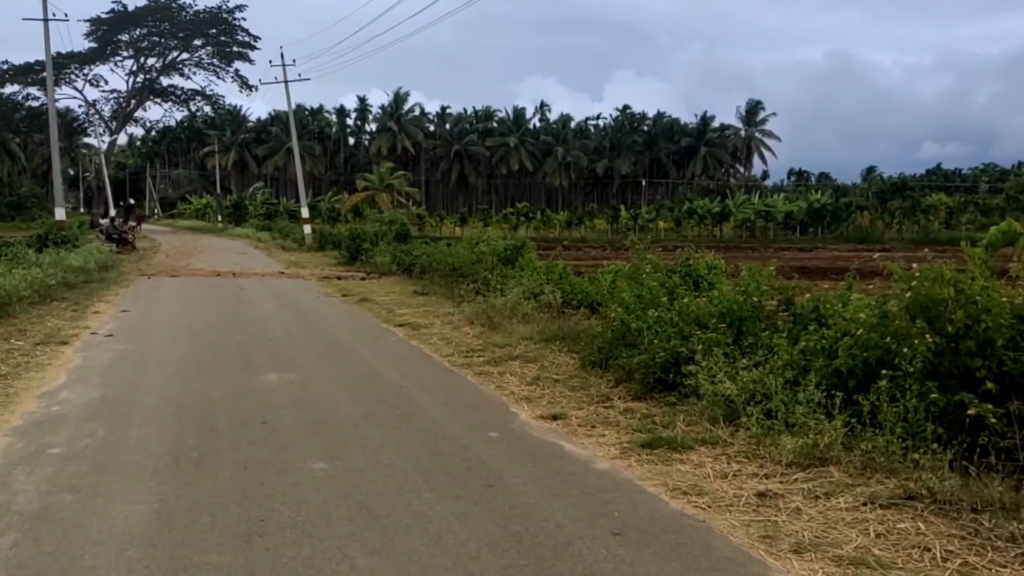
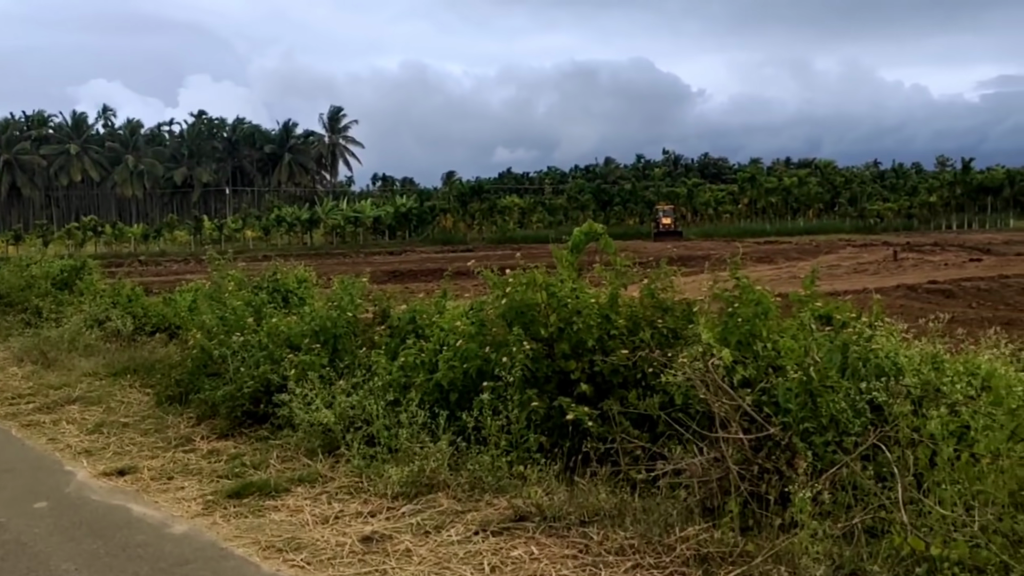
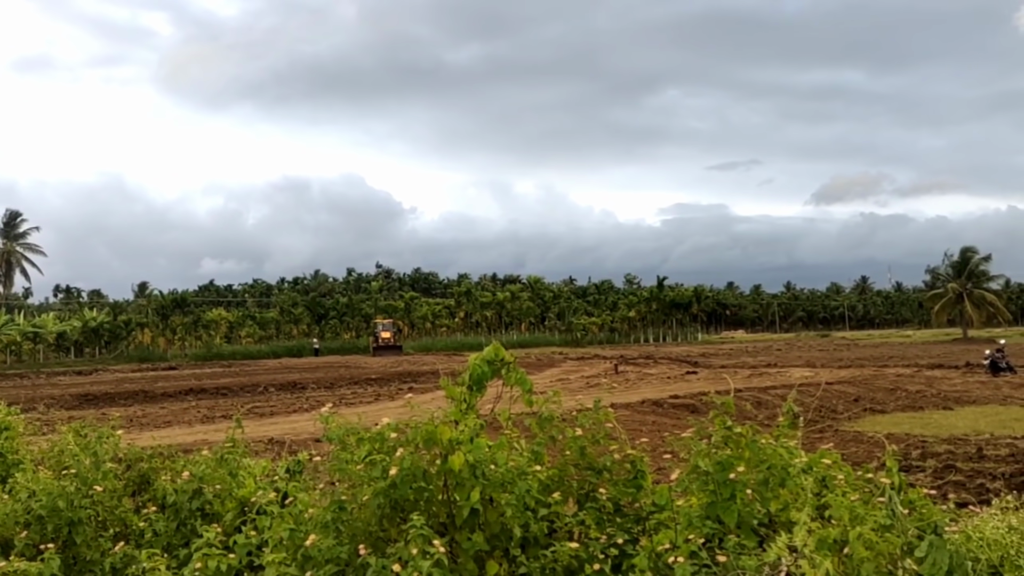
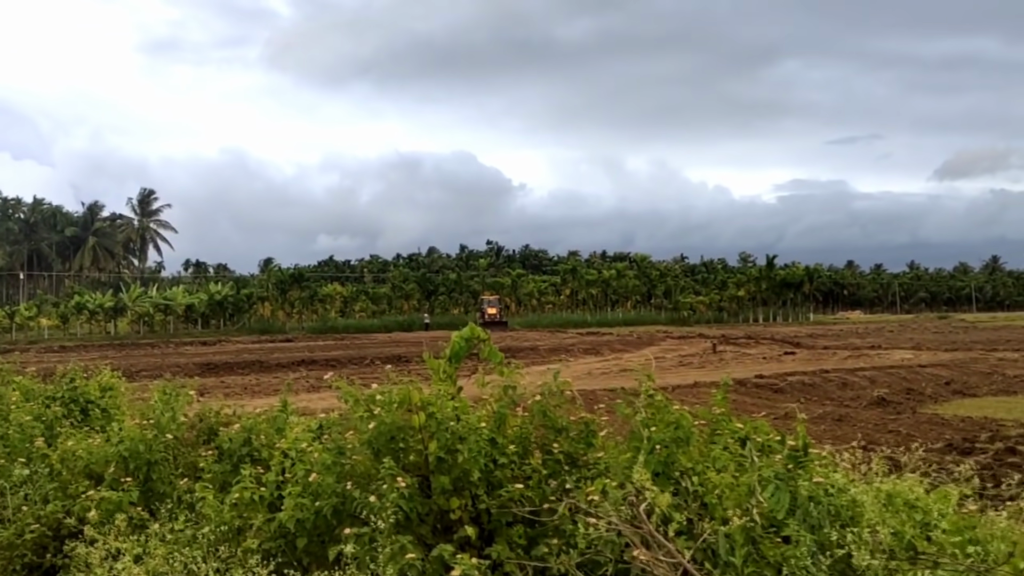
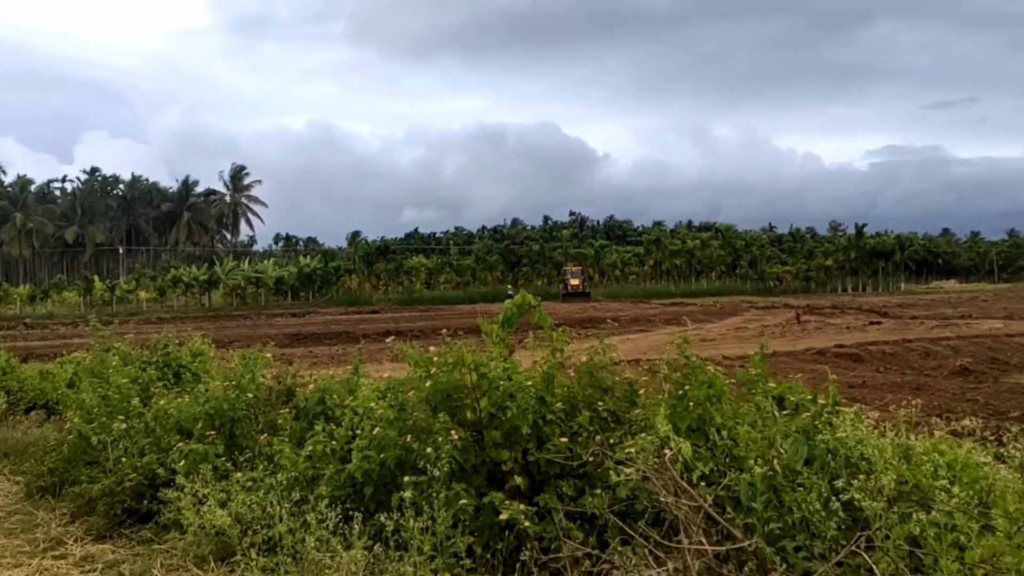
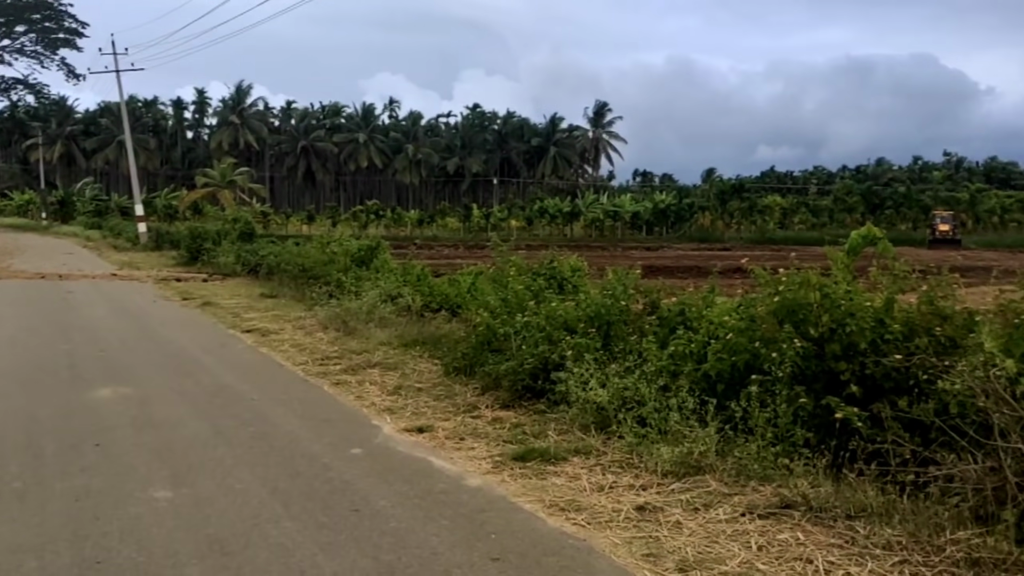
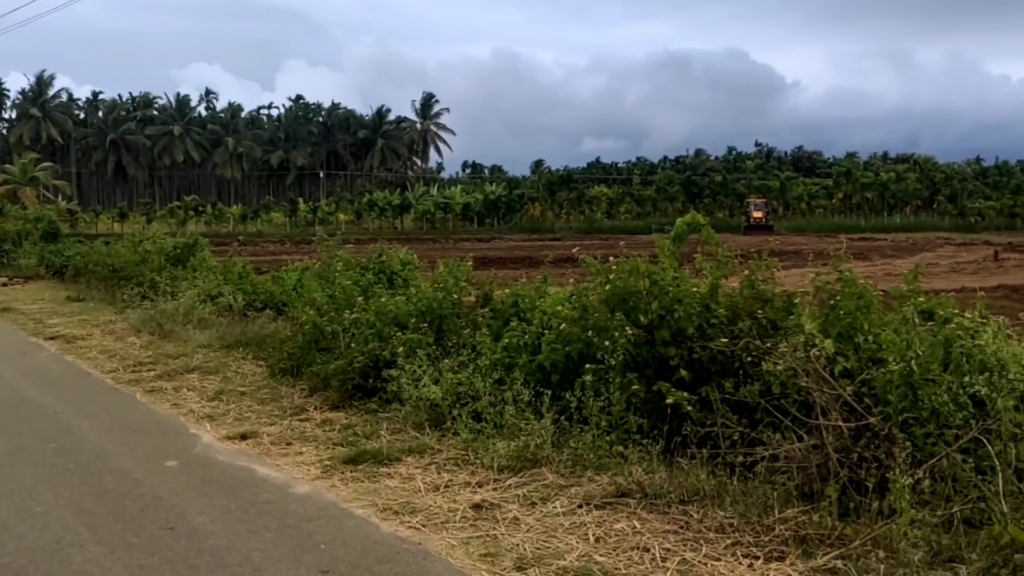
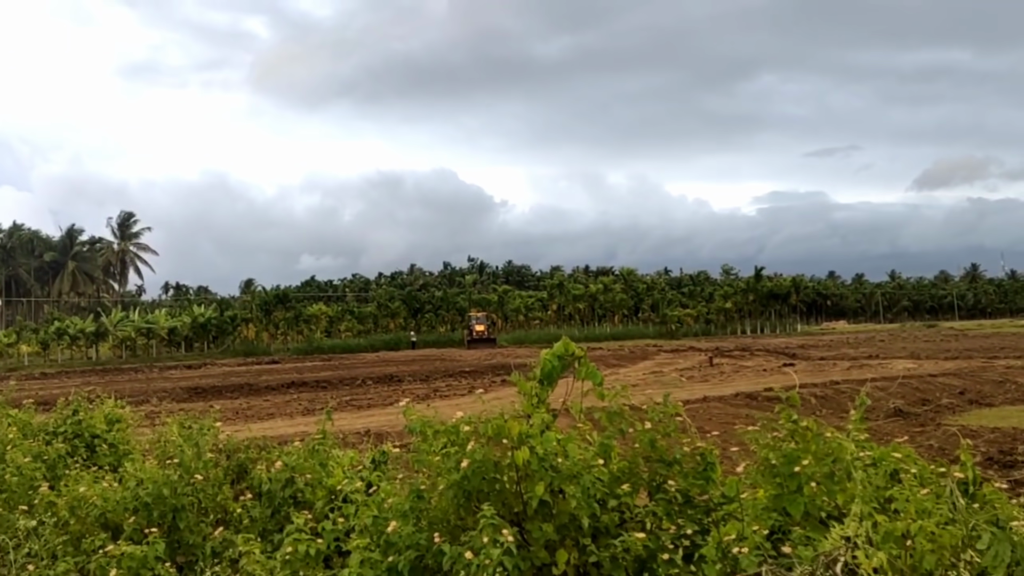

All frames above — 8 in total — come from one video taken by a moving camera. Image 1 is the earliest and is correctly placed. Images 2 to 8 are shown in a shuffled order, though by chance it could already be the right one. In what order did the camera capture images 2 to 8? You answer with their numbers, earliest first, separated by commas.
6, 7, 2, 5, 4, 8, 3
